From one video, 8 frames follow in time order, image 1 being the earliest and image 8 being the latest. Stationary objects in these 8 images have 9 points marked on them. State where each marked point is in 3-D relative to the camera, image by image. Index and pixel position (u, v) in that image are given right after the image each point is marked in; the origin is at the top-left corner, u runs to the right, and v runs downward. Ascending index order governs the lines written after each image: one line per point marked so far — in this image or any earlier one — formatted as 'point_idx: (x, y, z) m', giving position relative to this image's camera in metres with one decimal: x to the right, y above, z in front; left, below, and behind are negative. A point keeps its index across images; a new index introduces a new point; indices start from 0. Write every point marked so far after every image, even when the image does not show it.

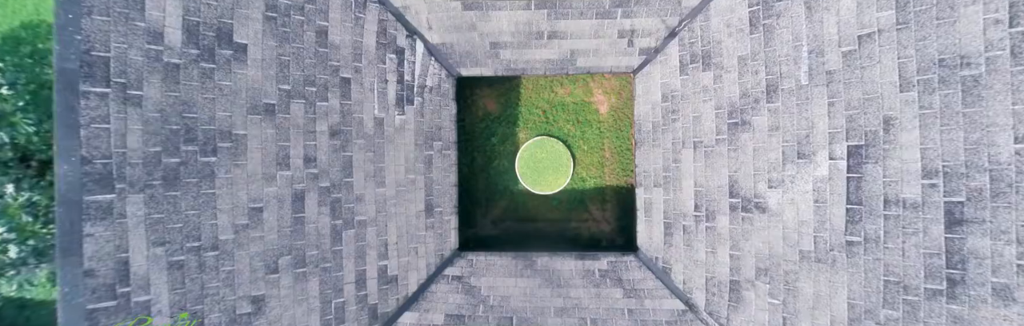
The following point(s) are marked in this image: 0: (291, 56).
0: (-1.7, +0.9, +3.4) m
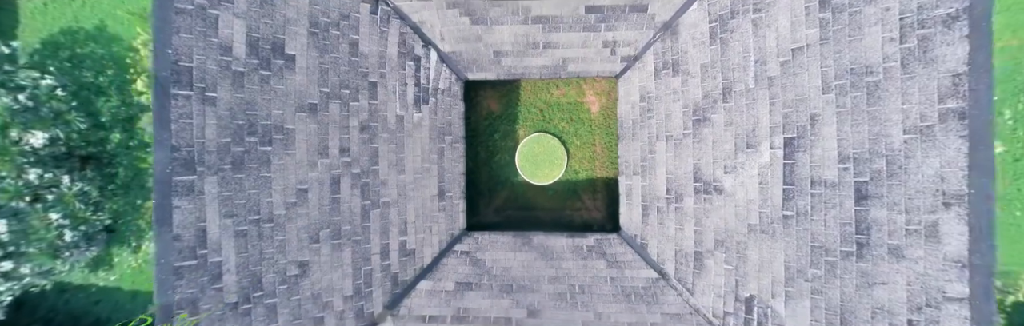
0: (-1.7, +1.0, +4.1) m
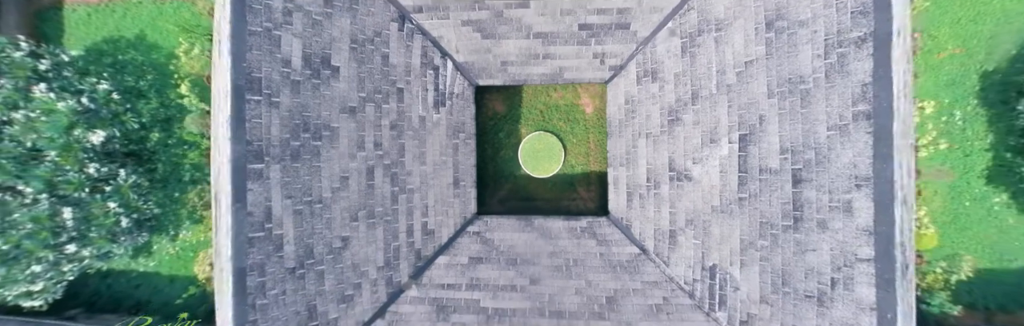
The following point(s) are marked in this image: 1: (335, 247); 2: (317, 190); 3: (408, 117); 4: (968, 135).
0: (-1.7, +1.0, +5.0) m
1: (-1.9, -0.9, +4.7) m
2: (-2.1, -0.3, +4.6) m
3: (-1.3, +0.6, +5.4) m
4: (+8.1, +0.5, +7.5) m
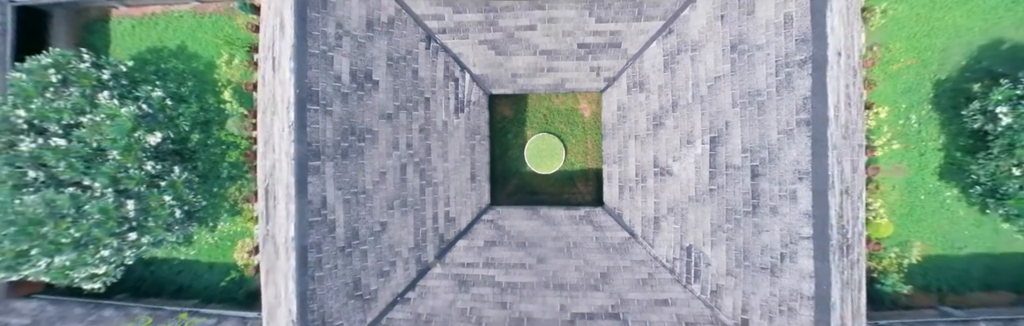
0: (-1.5, +1.1, +5.9) m
1: (-1.8, -0.9, +5.6) m
2: (-2.0, -0.3, +5.5) m
3: (-1.1, +0.6, +6.3) m
4: (+8.2, +0.5, +8.5) m
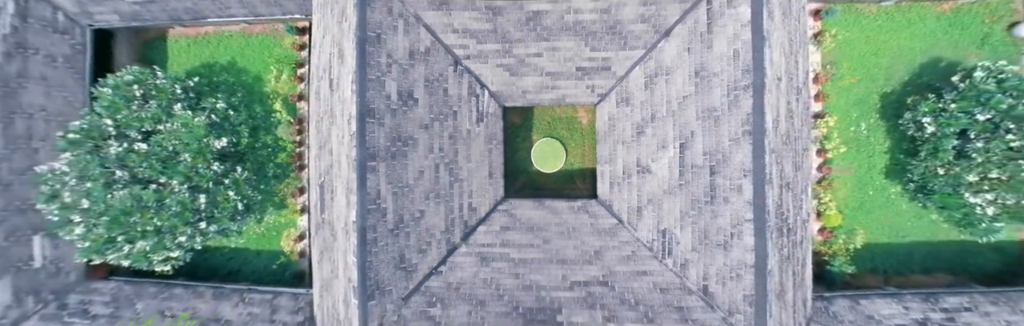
0: (-1.4, +1.1, +7.4) m
1: (-1.6, -0.9, +7.1) m
2: (-1.8, -0.3, +7.0) m
3: (-1.0, +0.6, +7.8) m
4: (+8.4, +0.5, +9.9) m
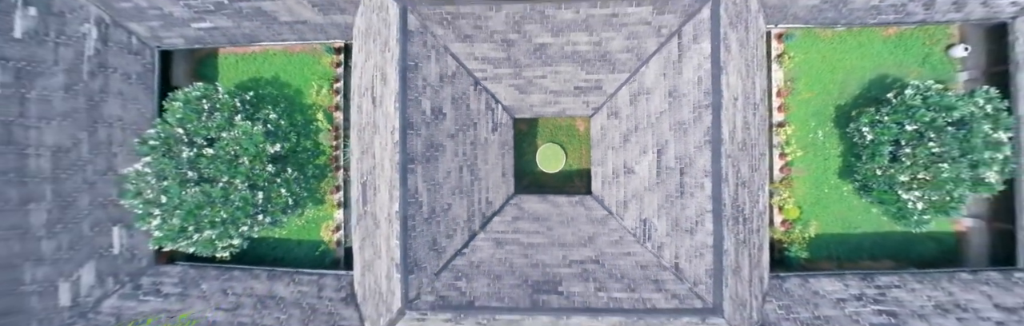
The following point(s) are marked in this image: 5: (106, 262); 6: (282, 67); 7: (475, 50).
0: (-1.1, +1.0, +9.1) m
1: (-1.4, -0.9, +8.8) m
2: (-1.5, -0.3, +8.7) m
3: (-0.7, +0.6, +9.5) m
4: (+8.6, +0.5, +11.6) m
5: (-11.1, -2.7, +11.6) m
6: (-7.1, +3.0, +13.1) m
7: (-0.8, +2.4, +9.1) m
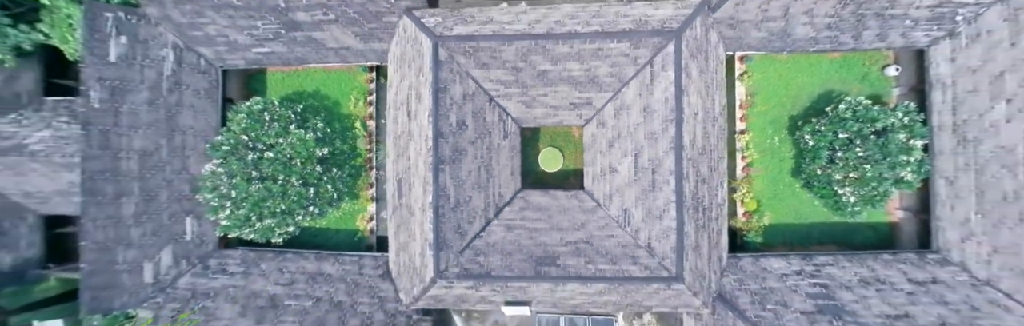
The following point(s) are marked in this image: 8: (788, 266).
0: (-0.9, +1.0, +11.4) m
1: (-1.2, -1.0, +11.2) m
2: (-1.3, -0.3, +11.0) m
3: (-0.5, +0.5, +11.8) m
4: (+8.8, +0.4, +13.9) m
5: (-10.9, -2.8, +13.9) m
6: (-6.9, +2.9, +15.4) m
7: (-0.6, +2.4, +11.4) m
8: (+7.9, -3.0, +12.1) m
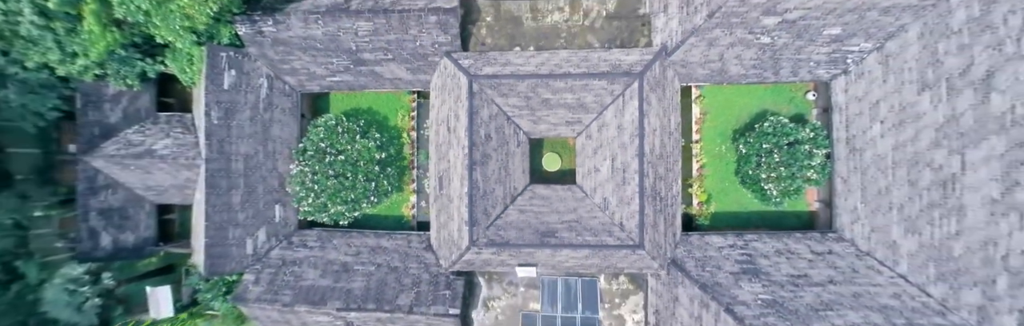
0: (-0.5, +0.9, +15.9) m
1: (-0.8, -1.0, +15.6) m
2: (-0.9, -0.4, +15.5) m
3: (-0.1, +0.4, +16.3) m
4: (+9.3, +0.3, +18.4) m
5: (-10.5, -2.8, +18.4) m
6: (-6.4, +2.8, +19.9) m
7: (-0.1, +2.3, +15.8) m
8: (+8.3, -3.1, +16.5) m
